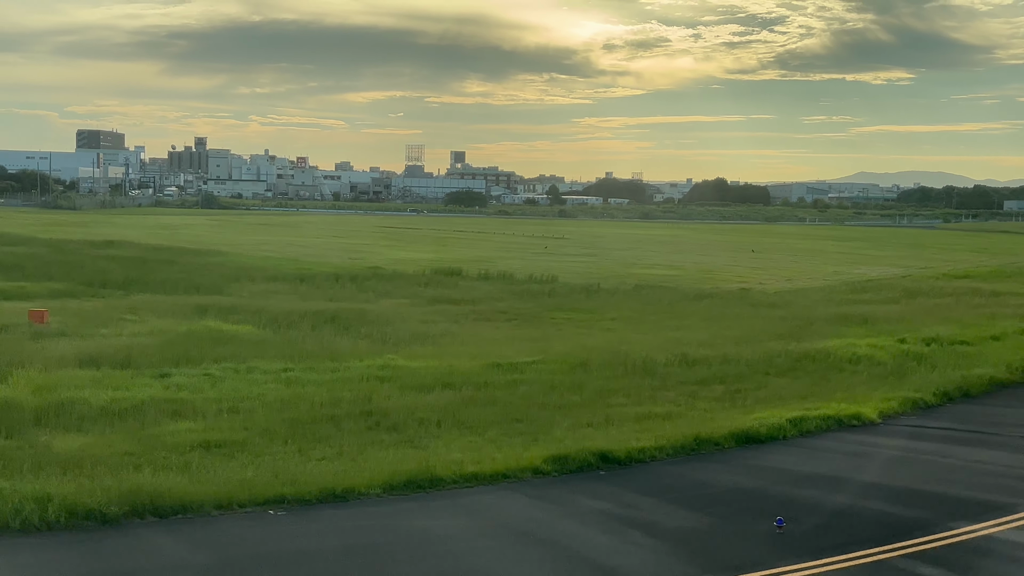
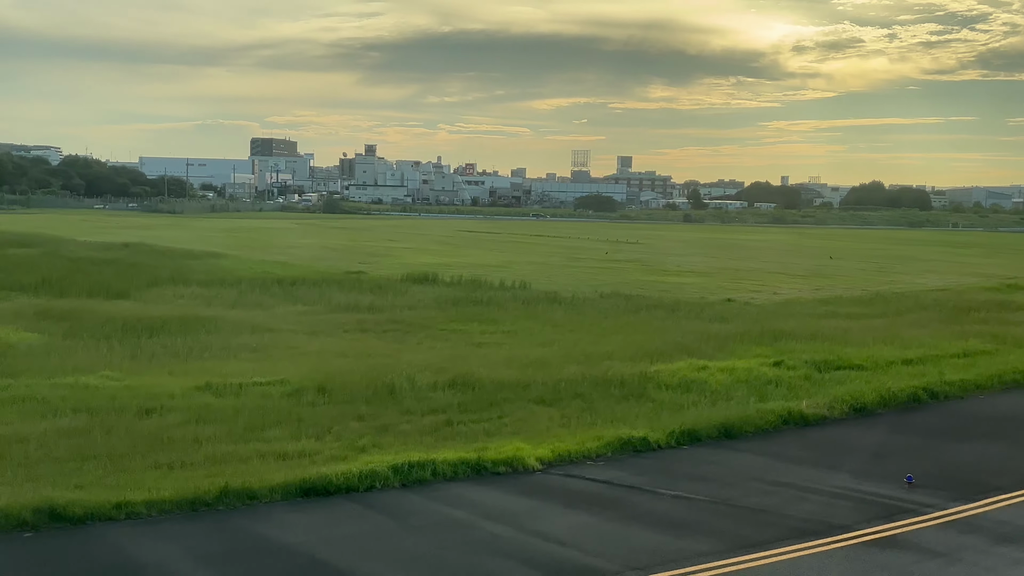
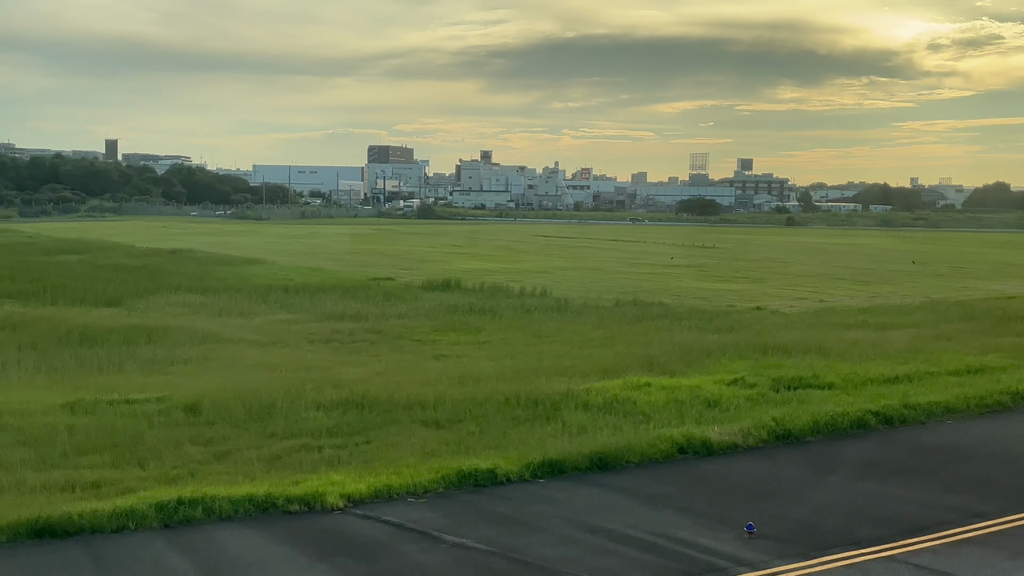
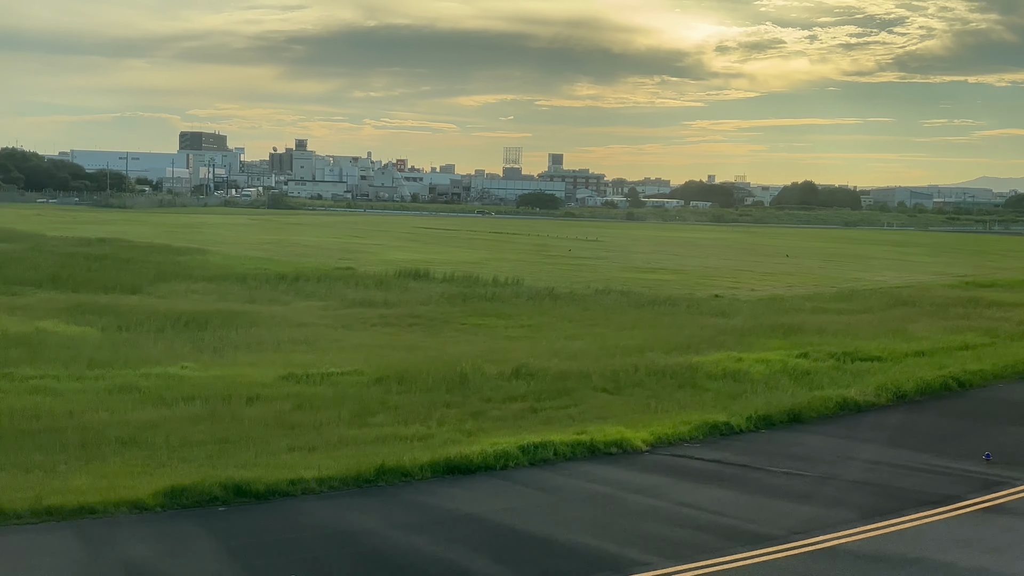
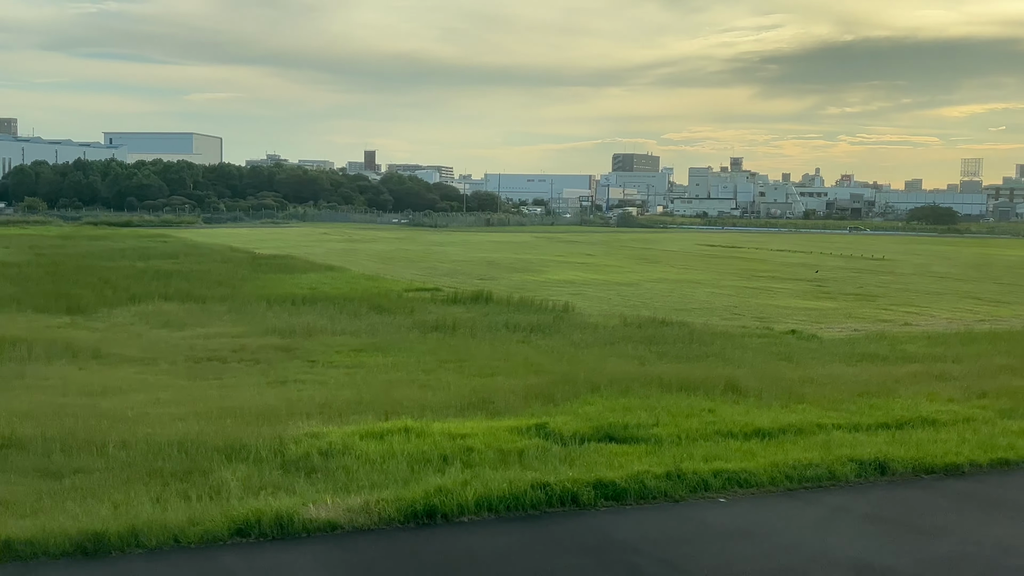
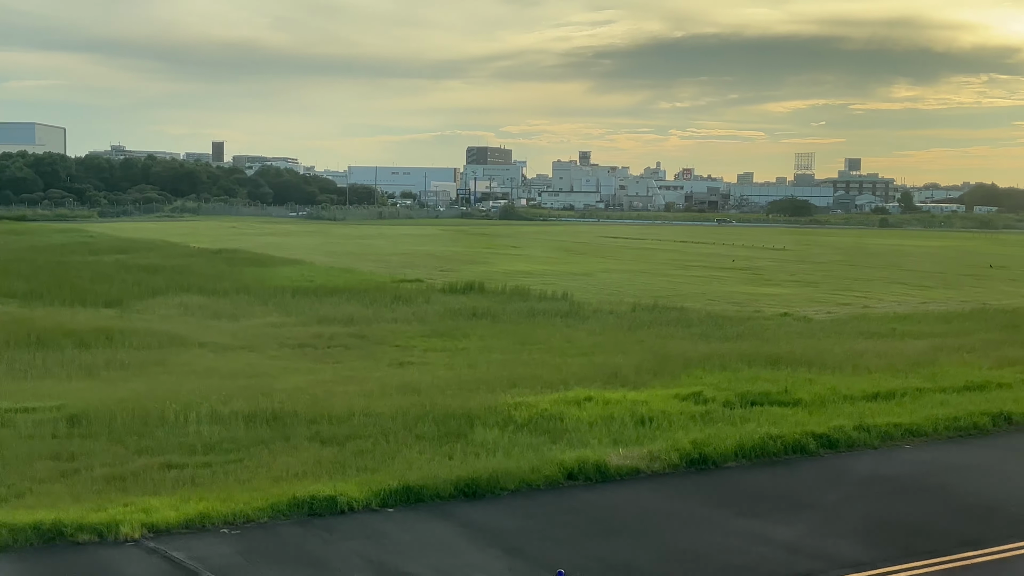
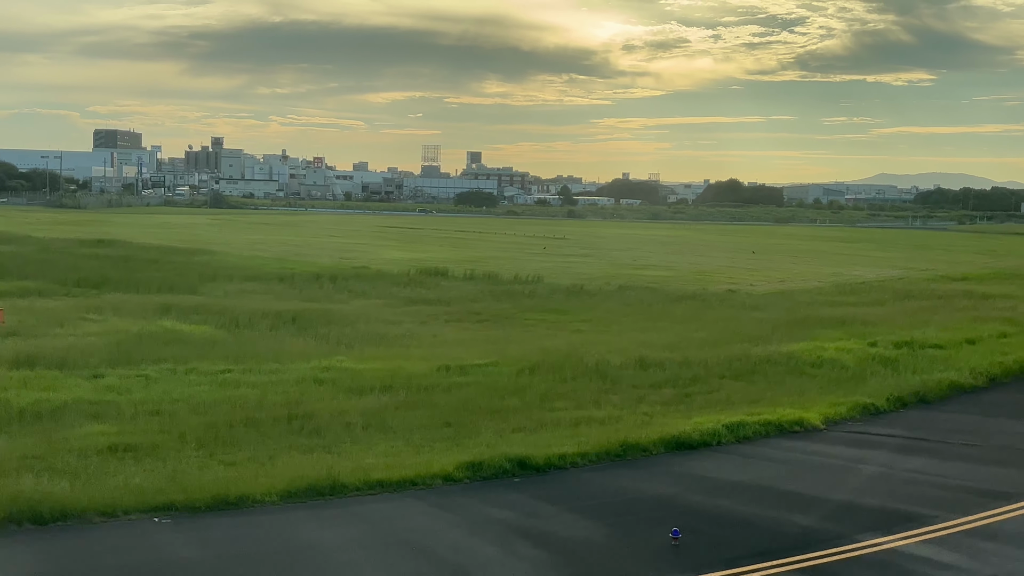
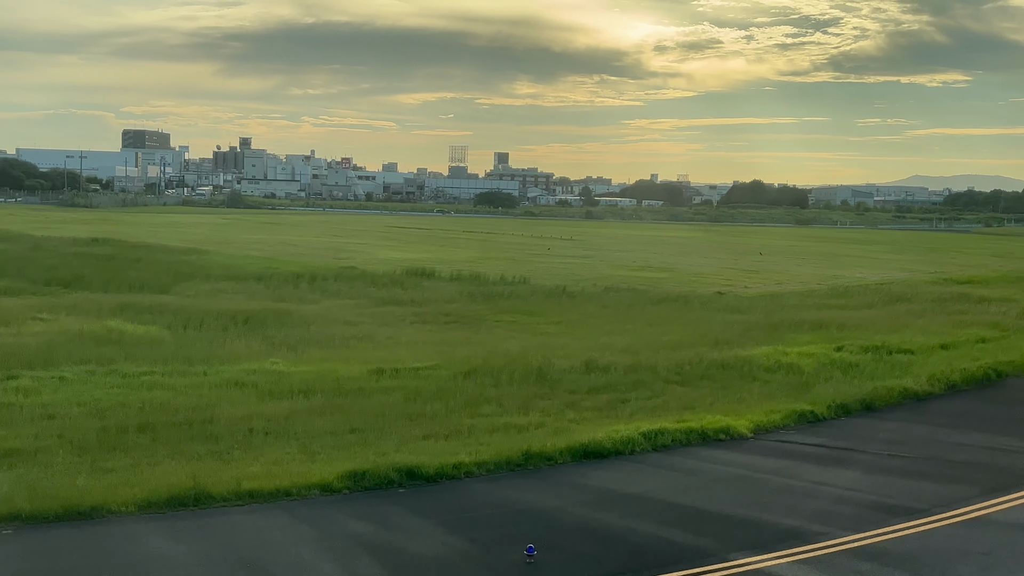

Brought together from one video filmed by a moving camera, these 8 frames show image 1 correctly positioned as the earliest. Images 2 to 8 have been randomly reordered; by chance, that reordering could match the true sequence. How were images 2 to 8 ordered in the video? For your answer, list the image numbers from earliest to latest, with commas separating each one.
7, 8, 4, 2, 3, 6, 5
